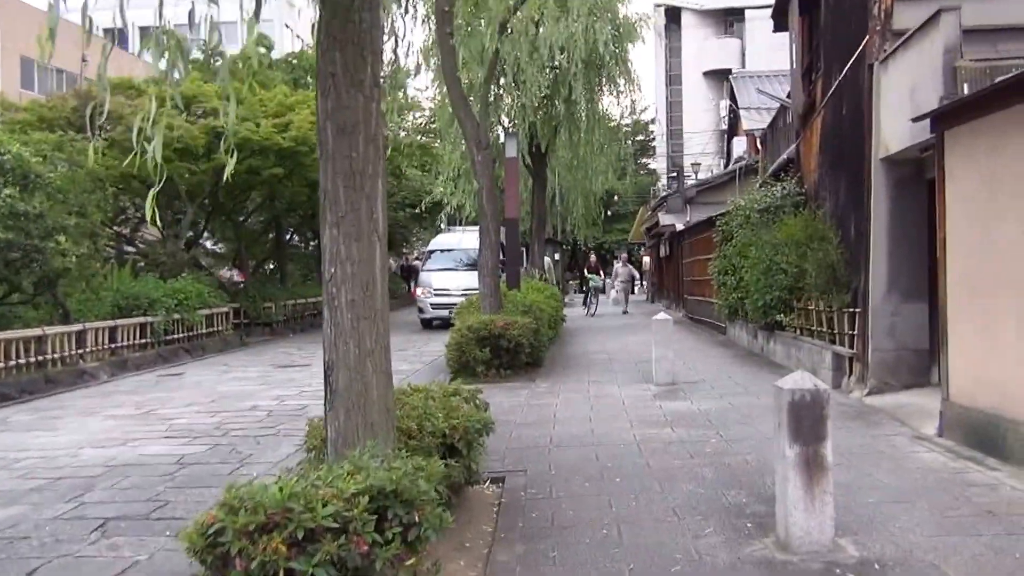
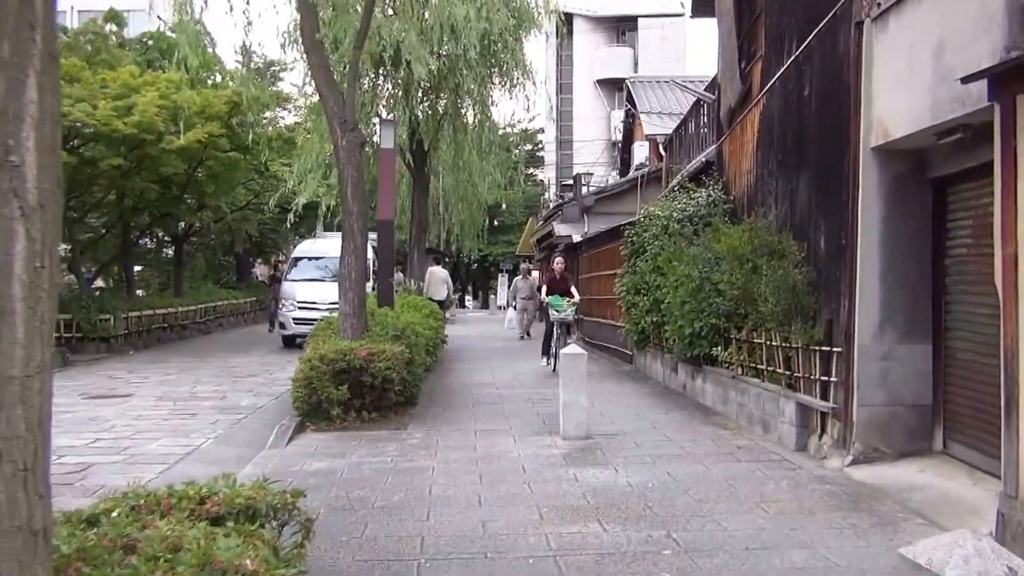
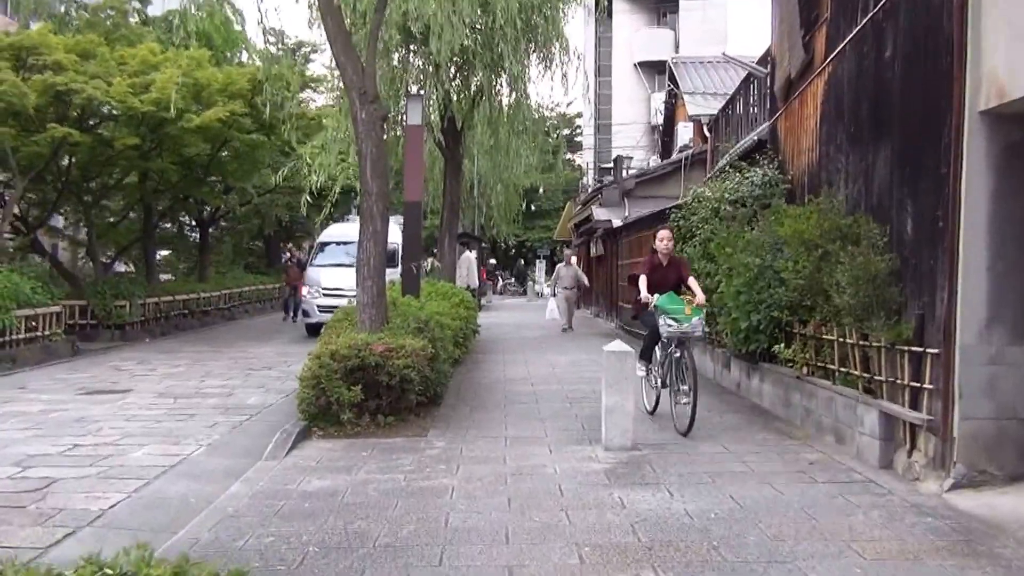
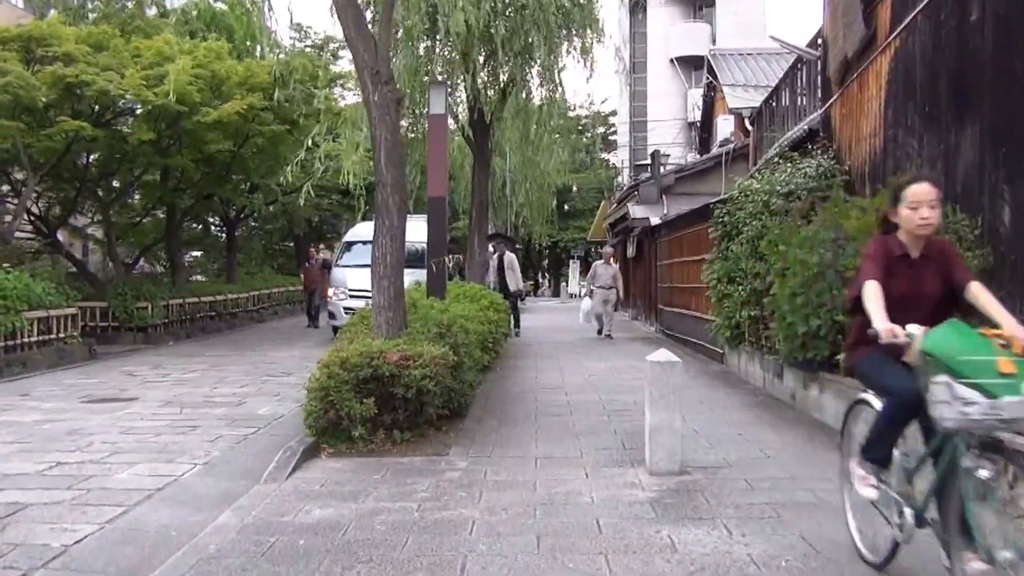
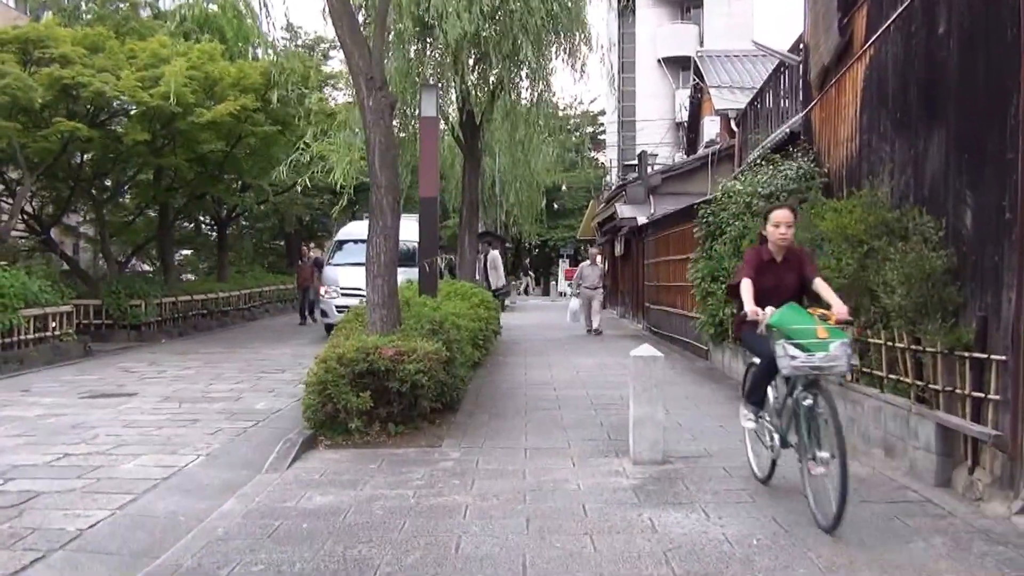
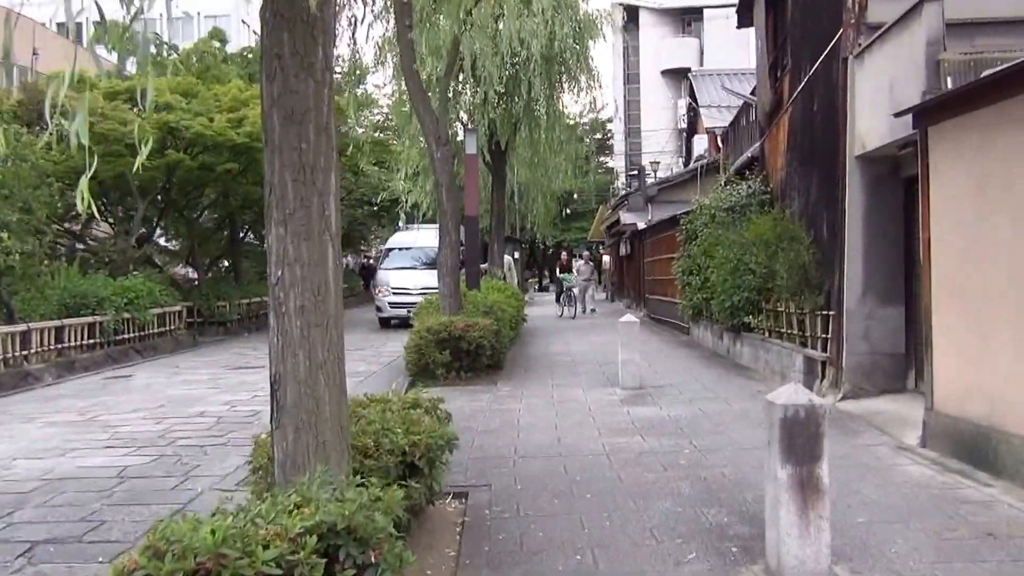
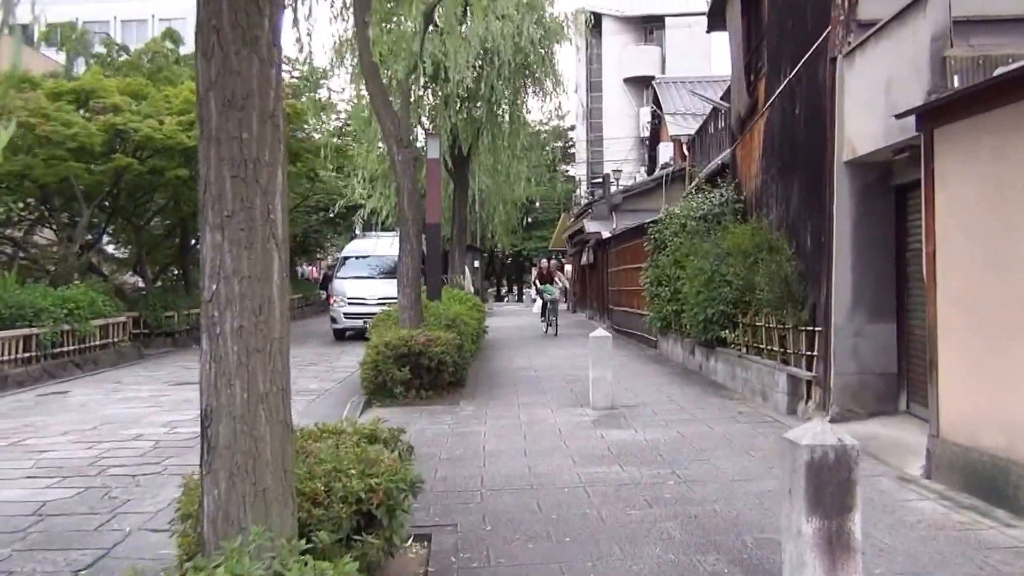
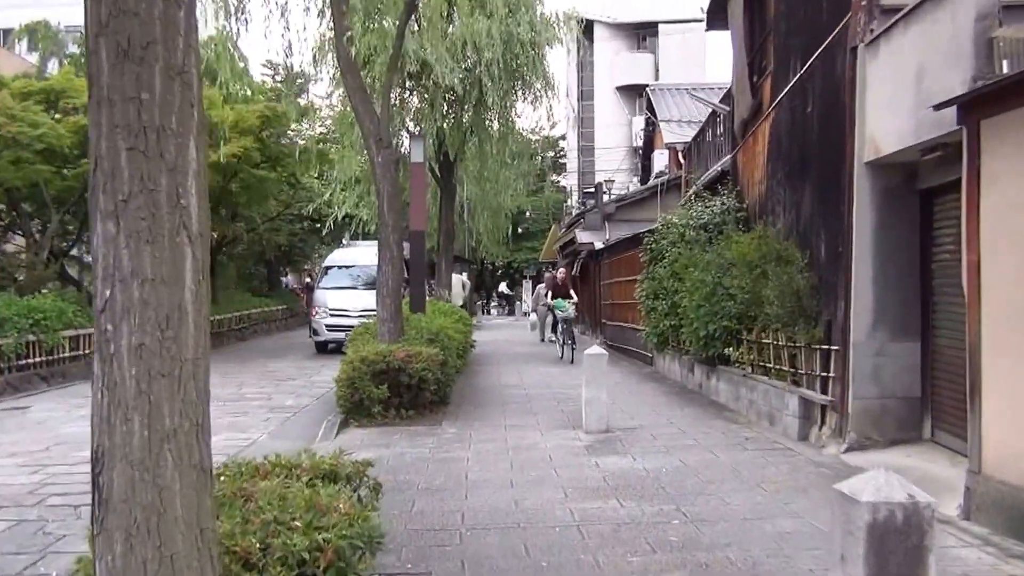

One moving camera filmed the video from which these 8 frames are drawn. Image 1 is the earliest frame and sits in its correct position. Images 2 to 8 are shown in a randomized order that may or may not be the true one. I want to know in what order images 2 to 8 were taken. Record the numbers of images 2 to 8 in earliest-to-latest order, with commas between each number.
6, 7, 8, 2, 3, 5, 4
